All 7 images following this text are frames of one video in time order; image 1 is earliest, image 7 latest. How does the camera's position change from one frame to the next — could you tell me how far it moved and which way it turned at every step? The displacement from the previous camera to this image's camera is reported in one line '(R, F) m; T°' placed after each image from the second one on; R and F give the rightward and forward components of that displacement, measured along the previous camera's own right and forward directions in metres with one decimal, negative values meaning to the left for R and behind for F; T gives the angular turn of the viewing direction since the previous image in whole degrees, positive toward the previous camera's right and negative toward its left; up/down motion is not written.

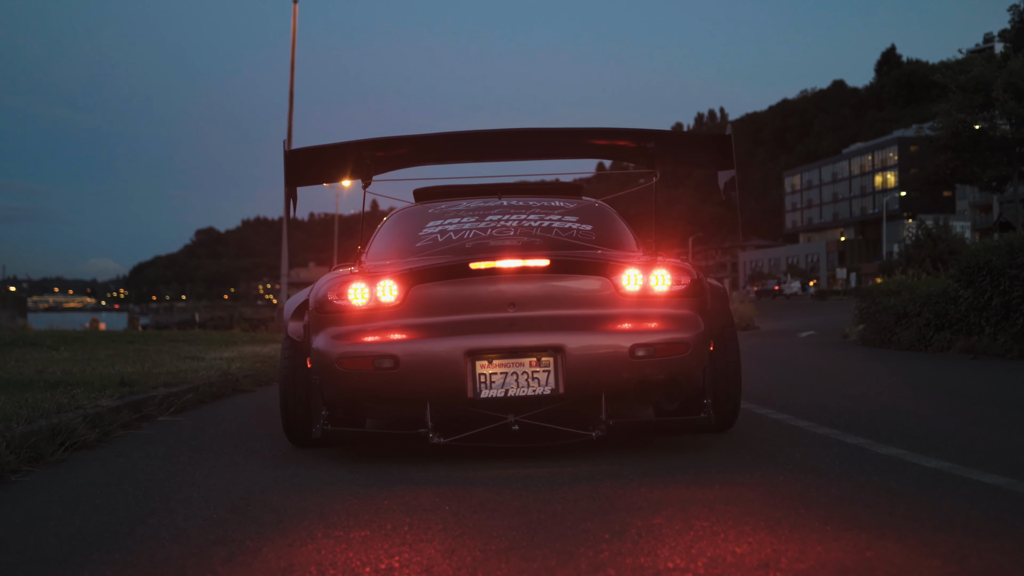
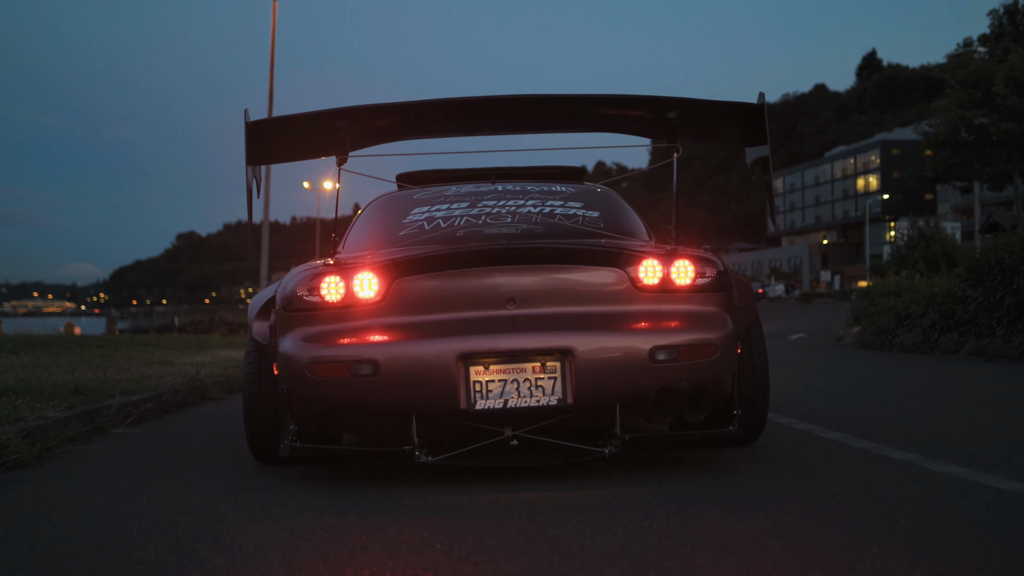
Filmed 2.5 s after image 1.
(-0.1, +0.7) m; +1°
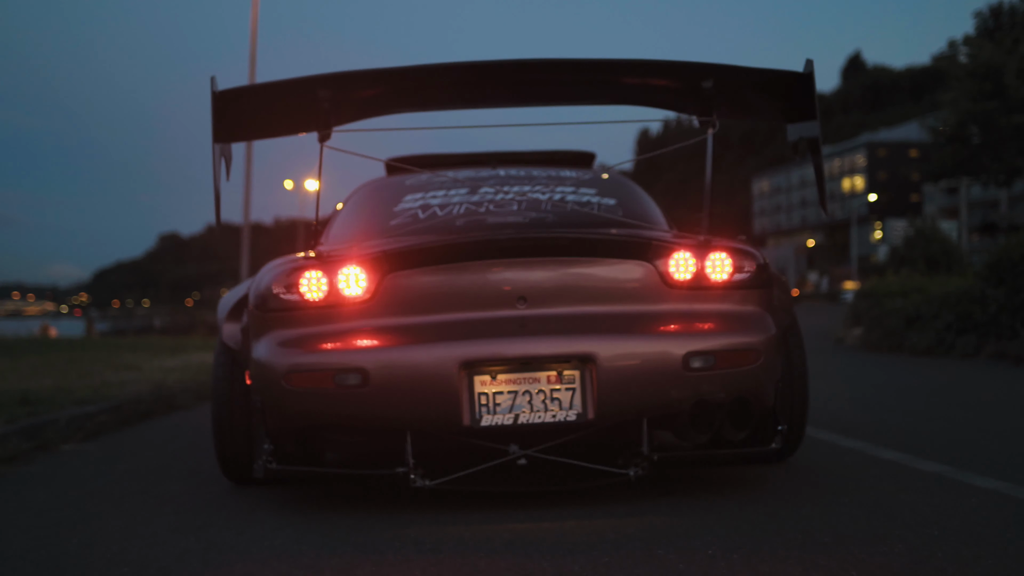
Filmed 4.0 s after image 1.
(-0.1, +0.6) m; +1°
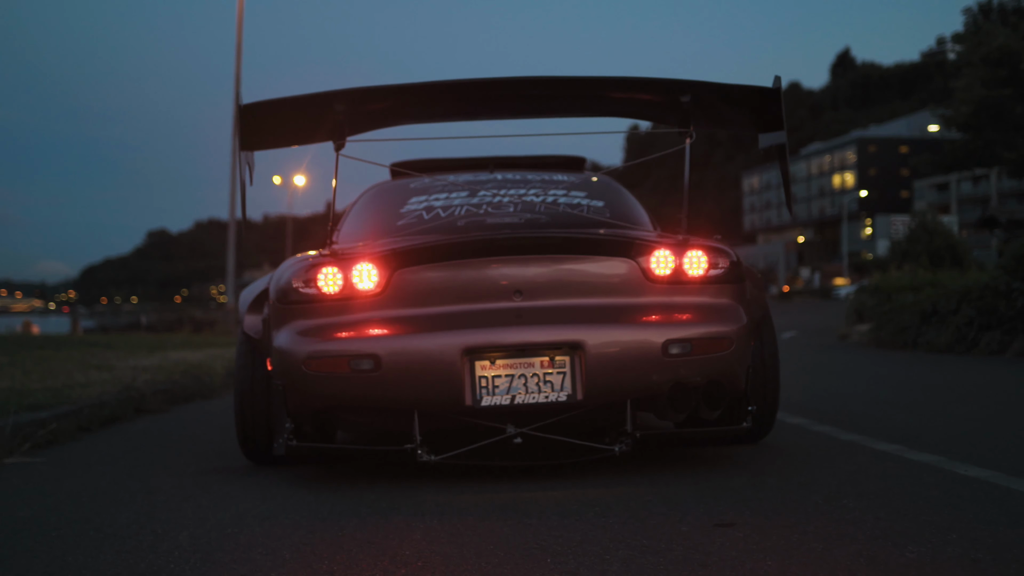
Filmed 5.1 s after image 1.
(0.0, -0.4) m; +1°
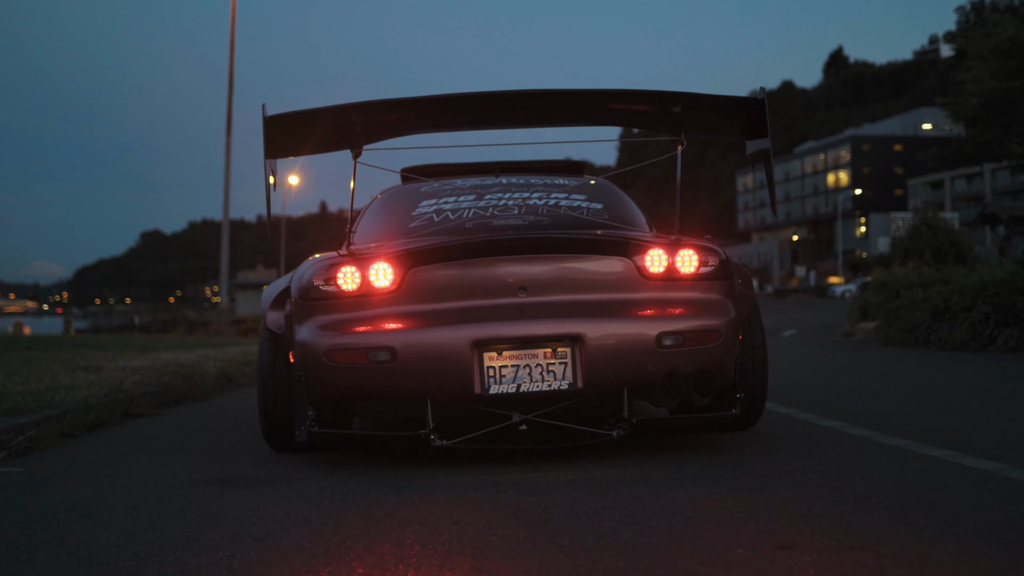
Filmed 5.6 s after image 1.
(0.0, -0.3) m; 0°
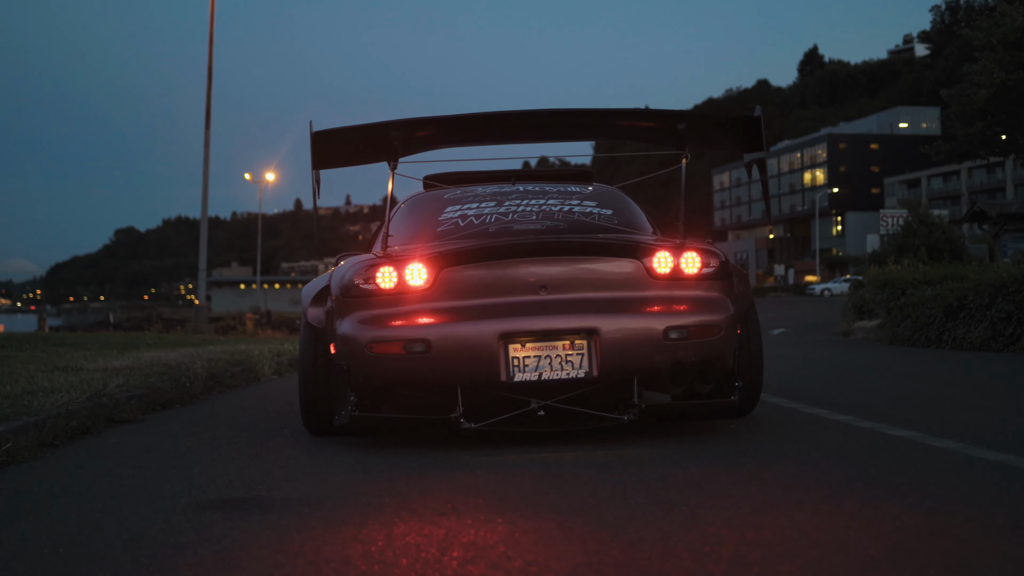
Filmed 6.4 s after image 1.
(-0.2, -0.5) m; +1°
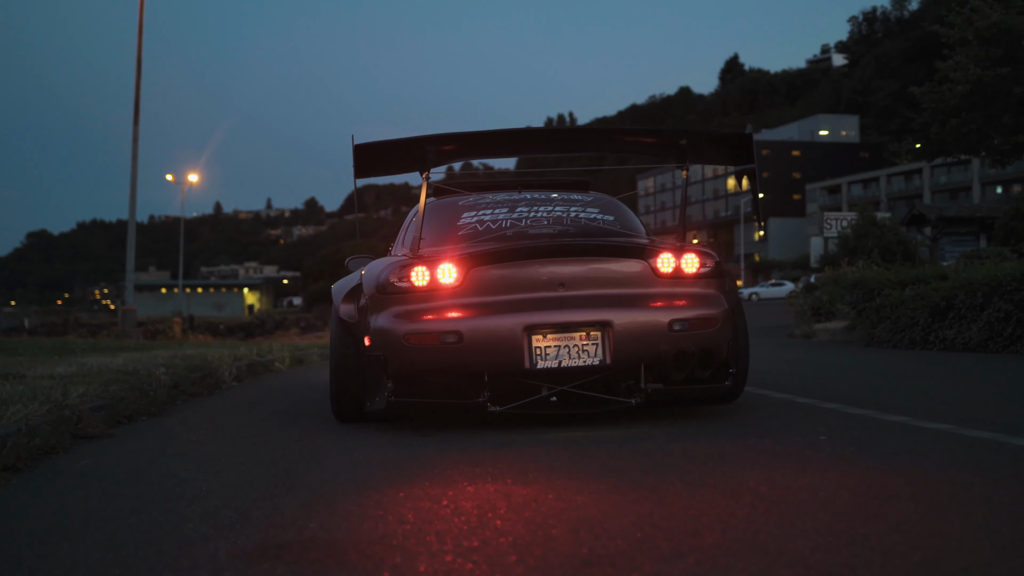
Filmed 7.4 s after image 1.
(-0.5, -0.5) m; +4°
